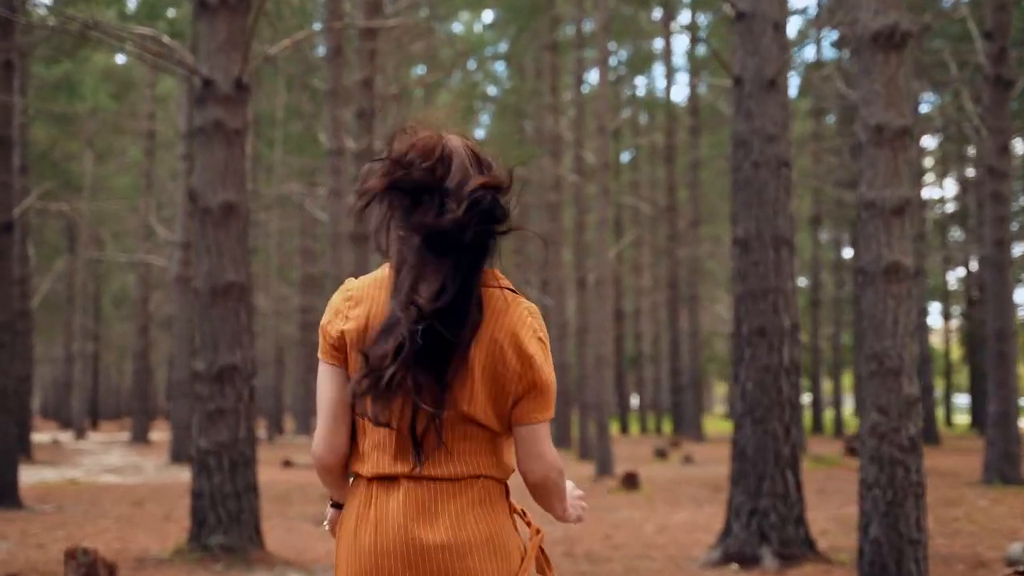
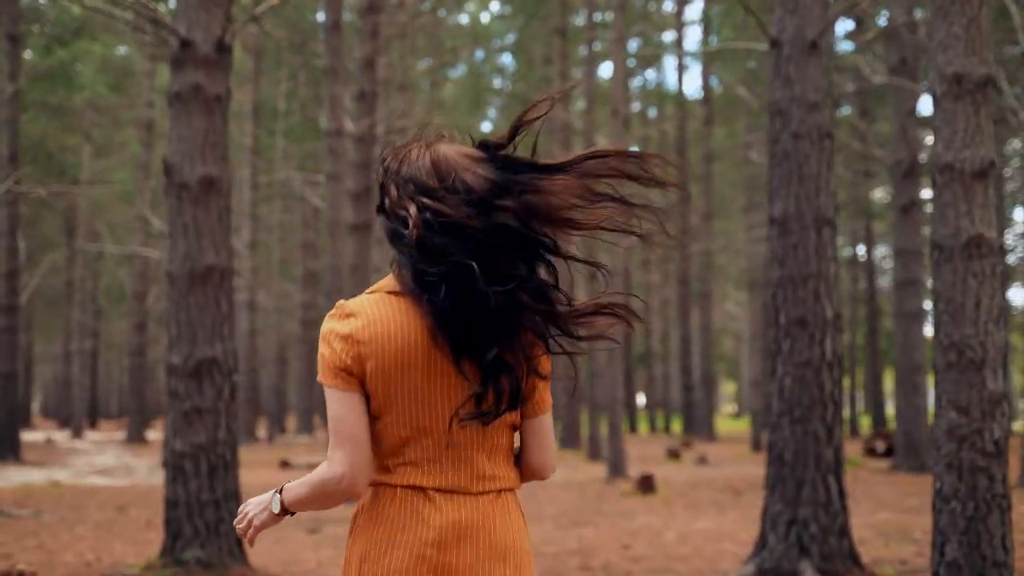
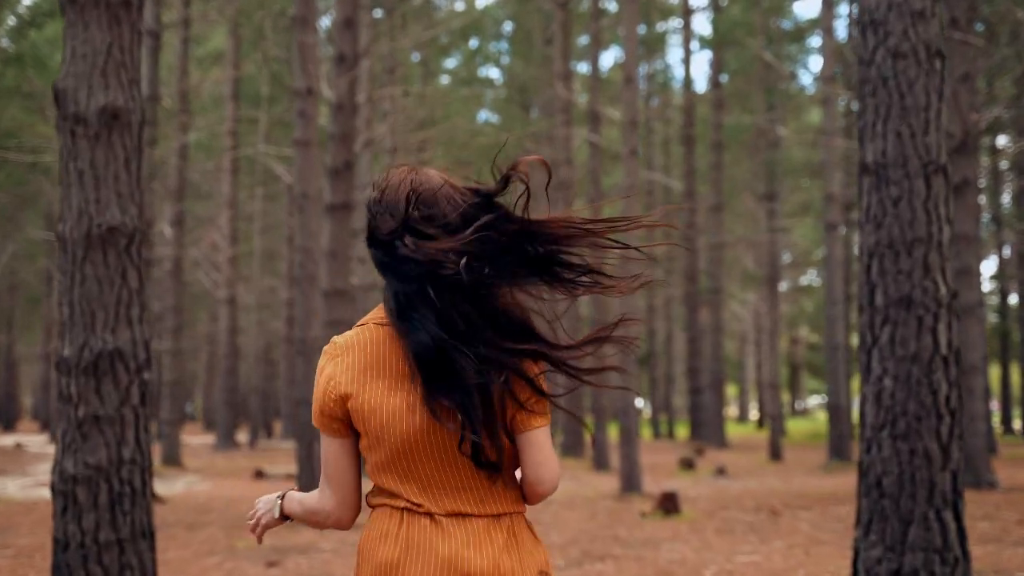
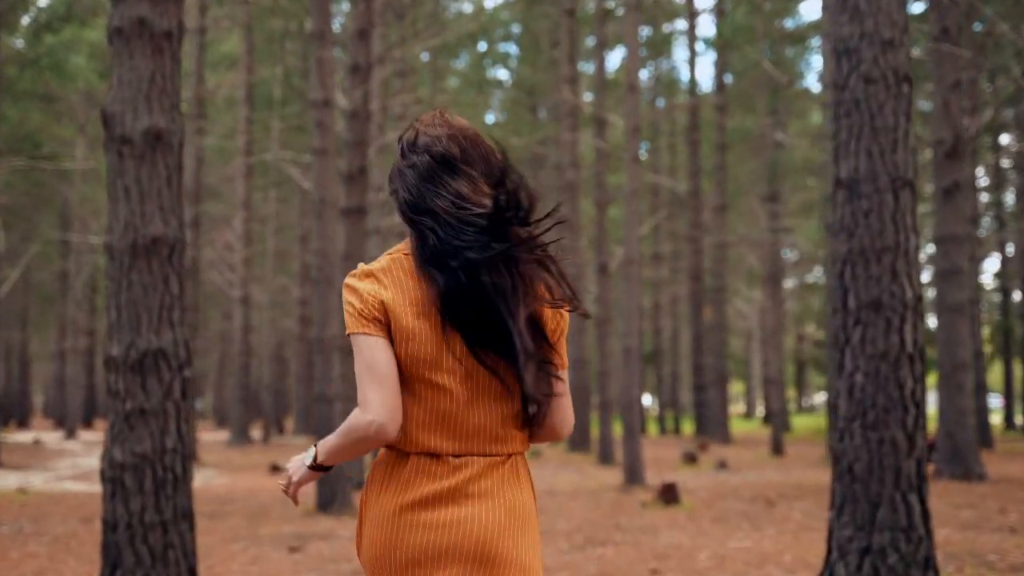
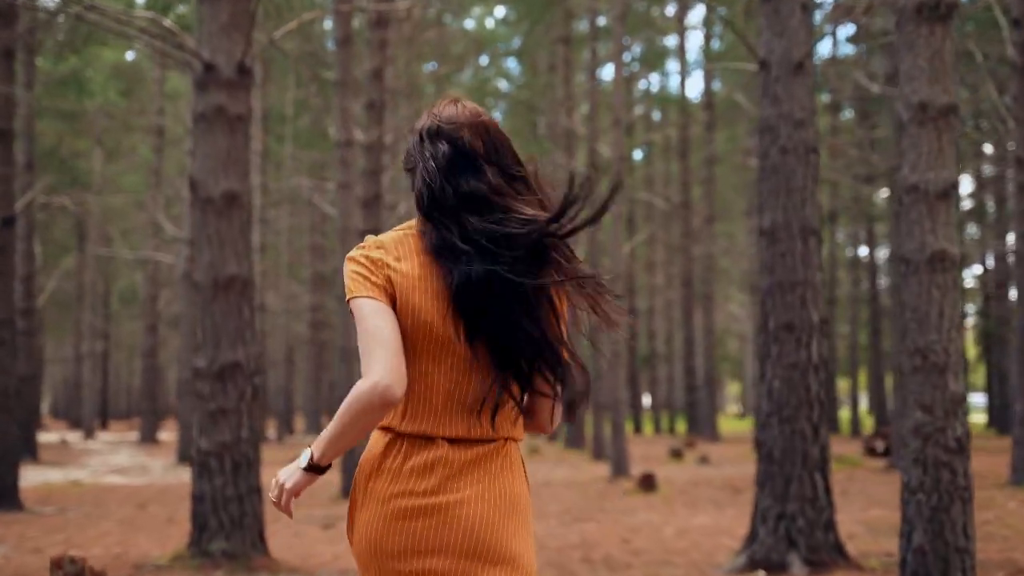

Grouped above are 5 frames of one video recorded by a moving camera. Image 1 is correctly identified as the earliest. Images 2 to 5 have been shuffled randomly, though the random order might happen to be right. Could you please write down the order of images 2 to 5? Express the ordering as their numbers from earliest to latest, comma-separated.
5, 2, 4, 3
